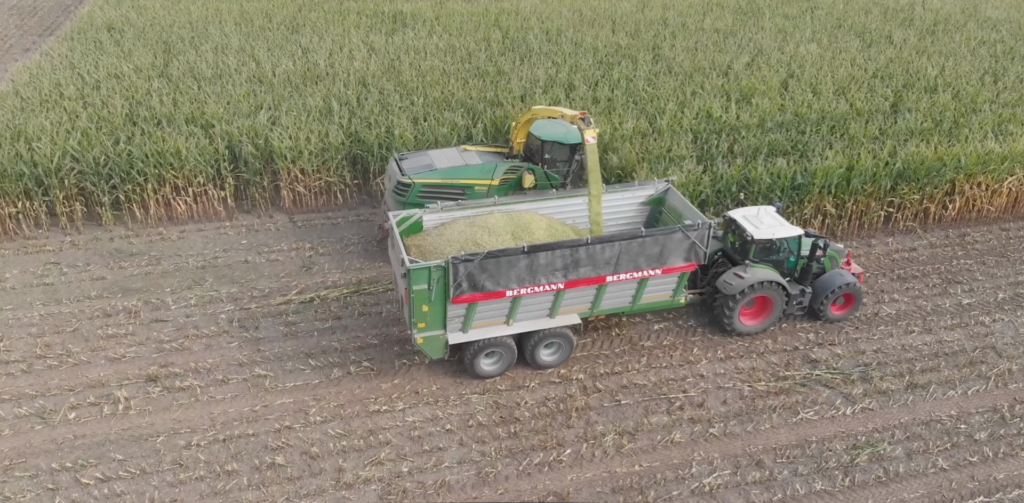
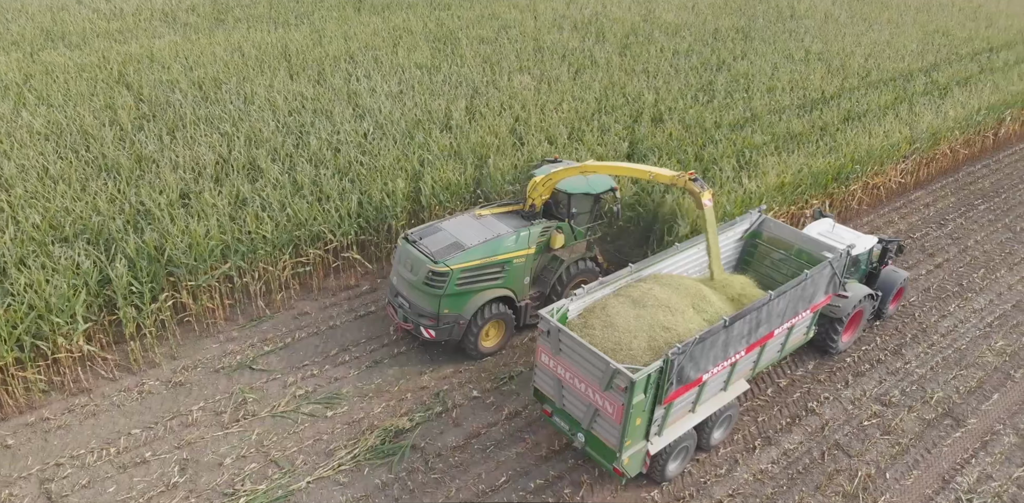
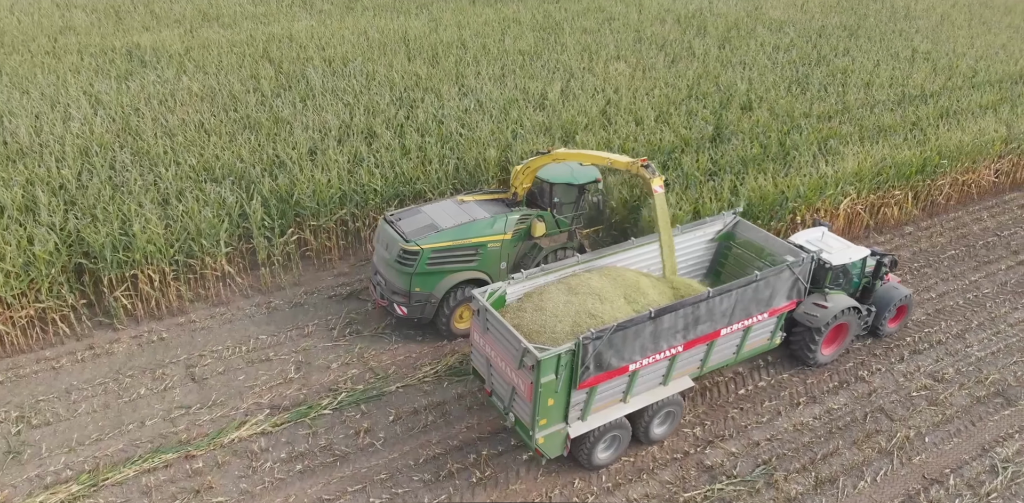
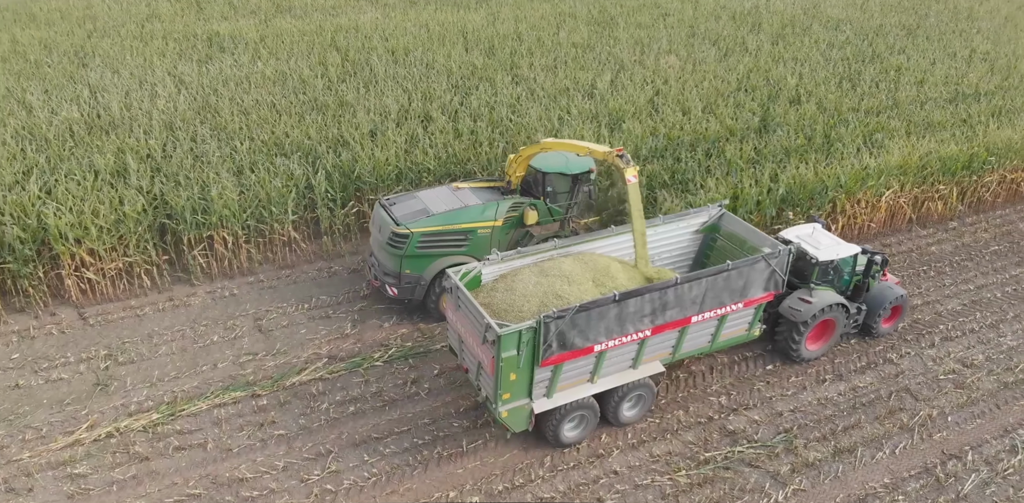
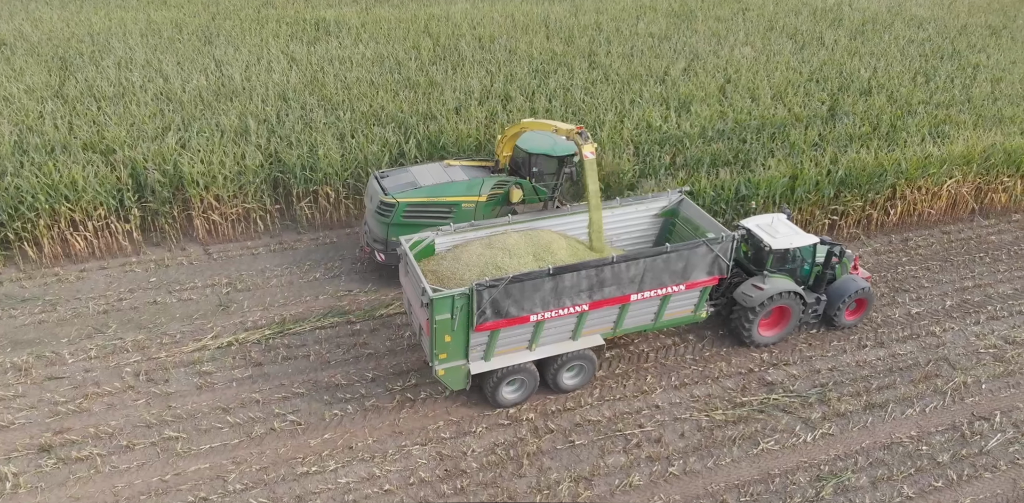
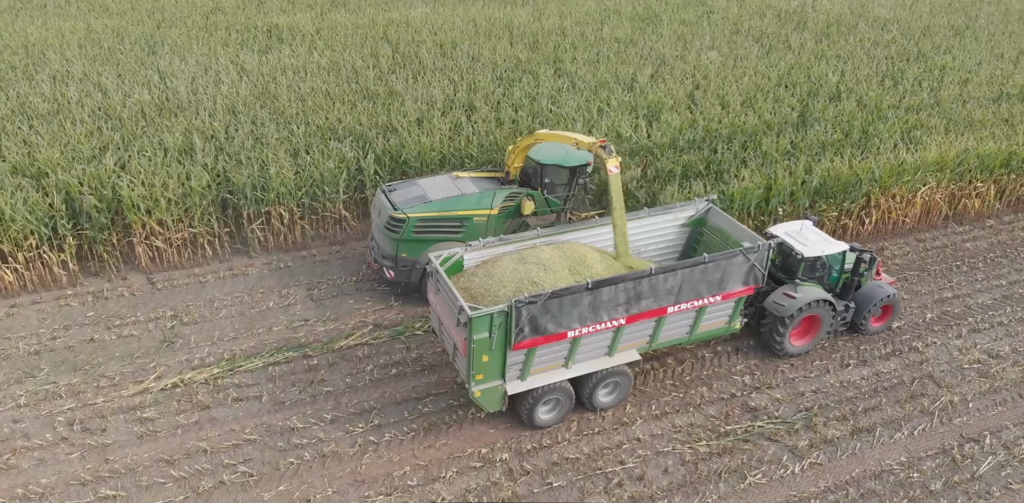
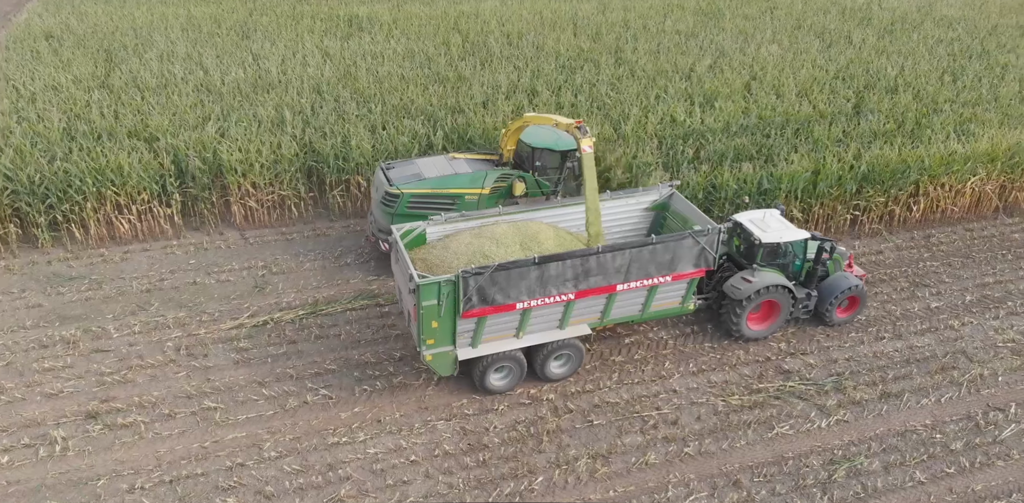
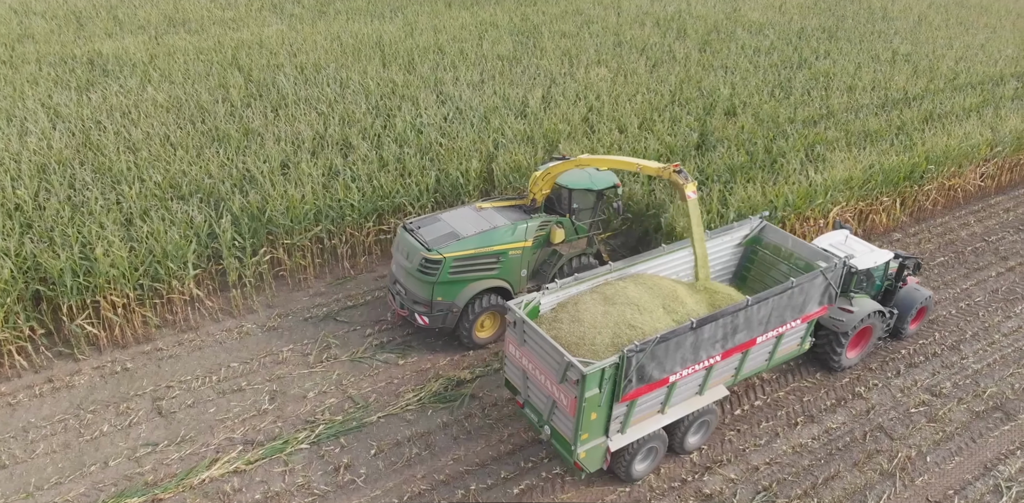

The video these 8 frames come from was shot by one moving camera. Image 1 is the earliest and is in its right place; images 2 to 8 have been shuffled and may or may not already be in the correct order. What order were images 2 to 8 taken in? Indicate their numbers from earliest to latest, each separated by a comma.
7, 5, 6, 4, 3, 8, 2
